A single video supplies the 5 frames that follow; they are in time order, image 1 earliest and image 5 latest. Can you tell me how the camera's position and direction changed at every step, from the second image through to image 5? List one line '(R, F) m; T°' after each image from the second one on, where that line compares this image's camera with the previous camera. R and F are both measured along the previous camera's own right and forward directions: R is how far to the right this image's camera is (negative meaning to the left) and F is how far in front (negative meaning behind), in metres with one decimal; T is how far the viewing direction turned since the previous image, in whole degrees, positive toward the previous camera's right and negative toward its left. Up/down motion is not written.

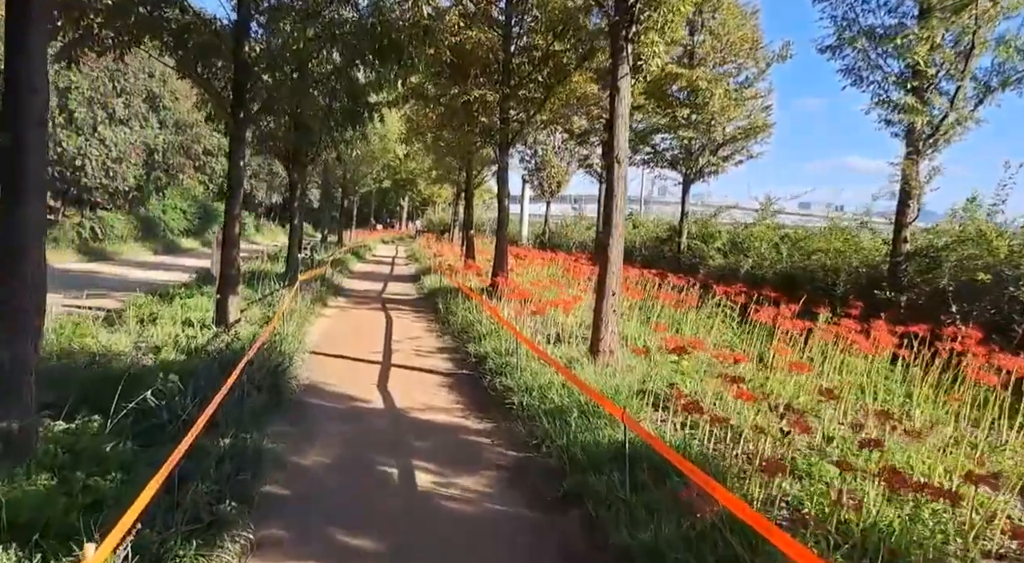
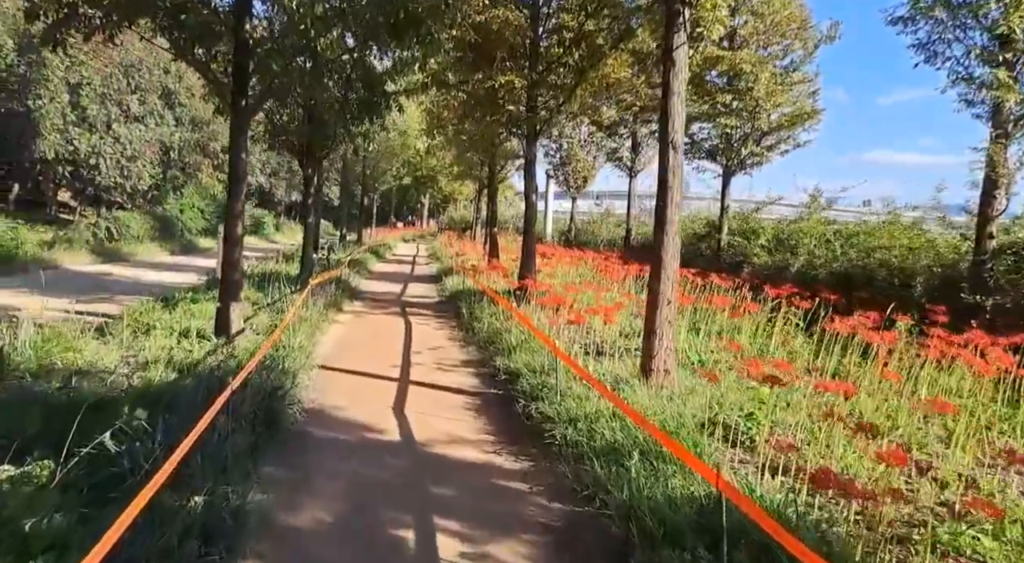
(-0.1, +1.0) m; -2°
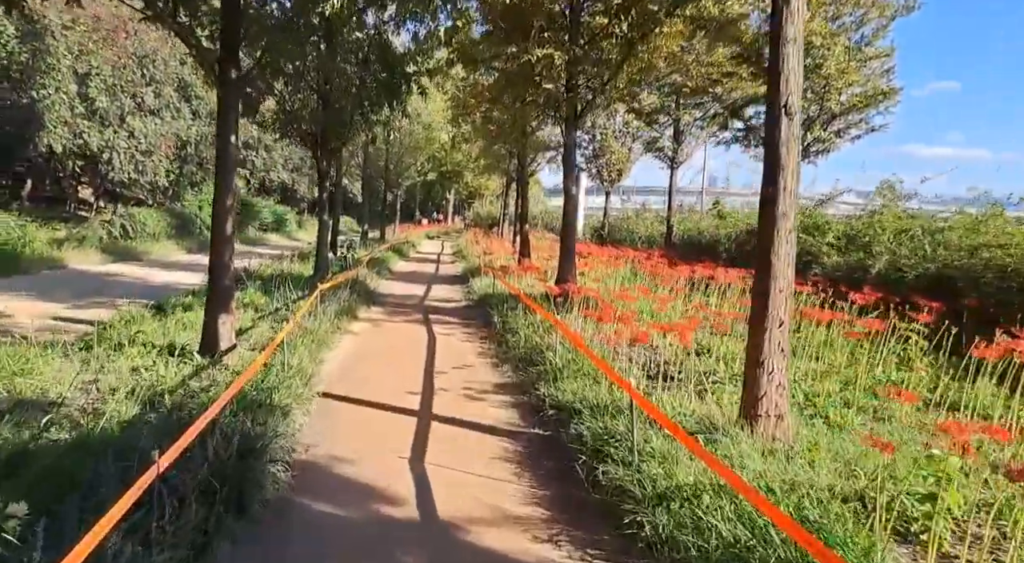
(-0.2, +1.4) m; -2°
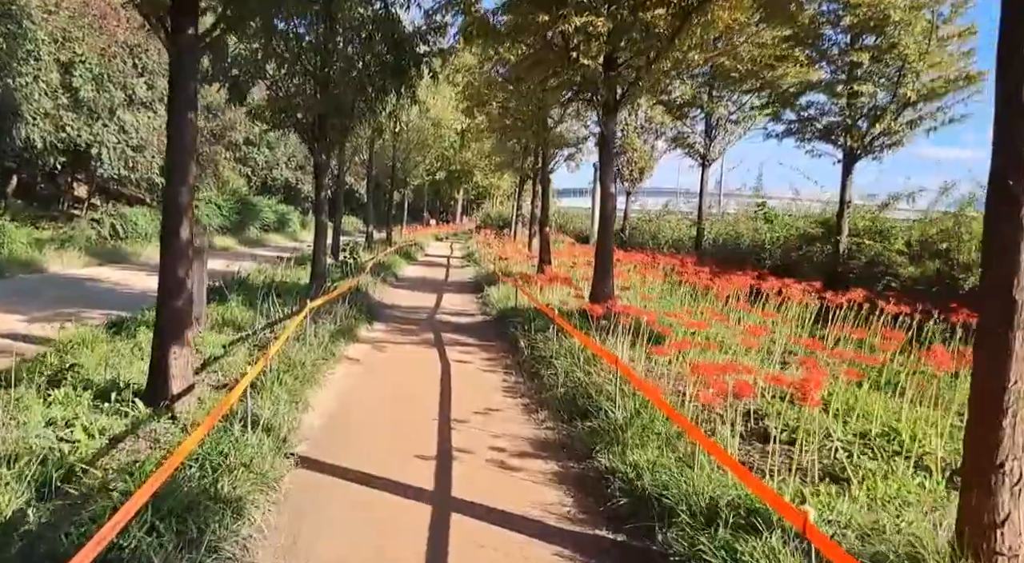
(-0.3, +1.6) m; -1°
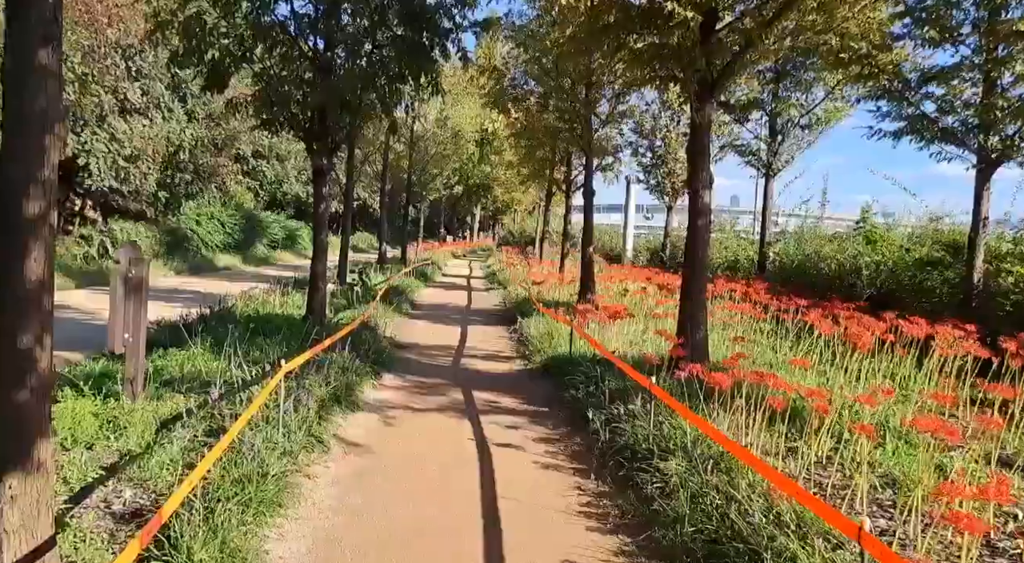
(-0.5, +2.3) m; -1°
